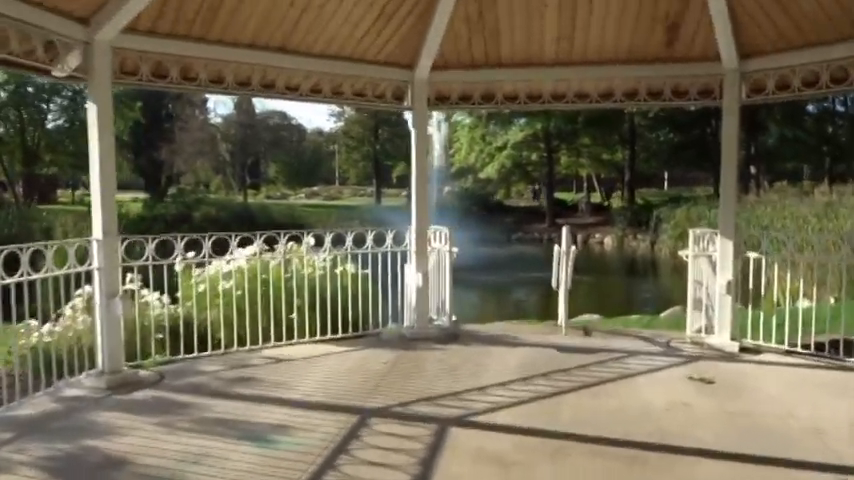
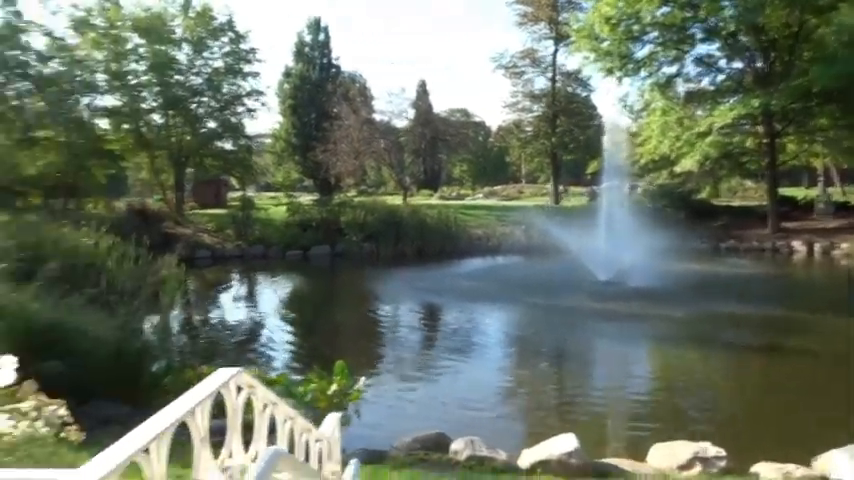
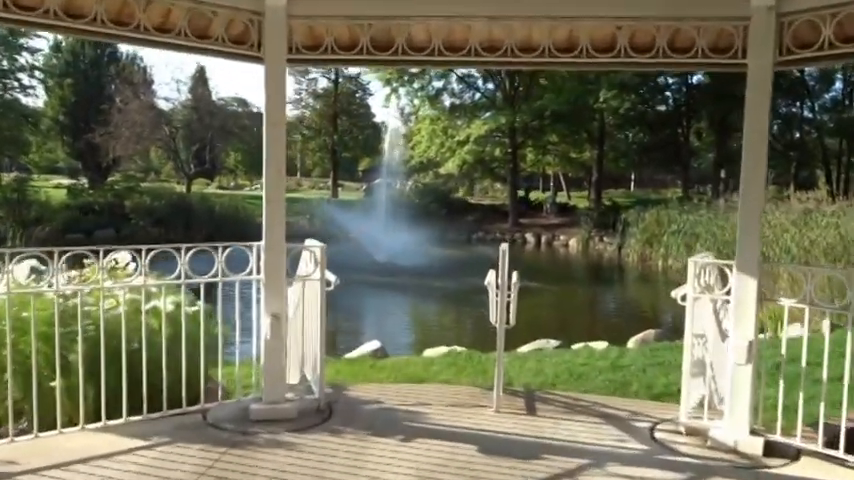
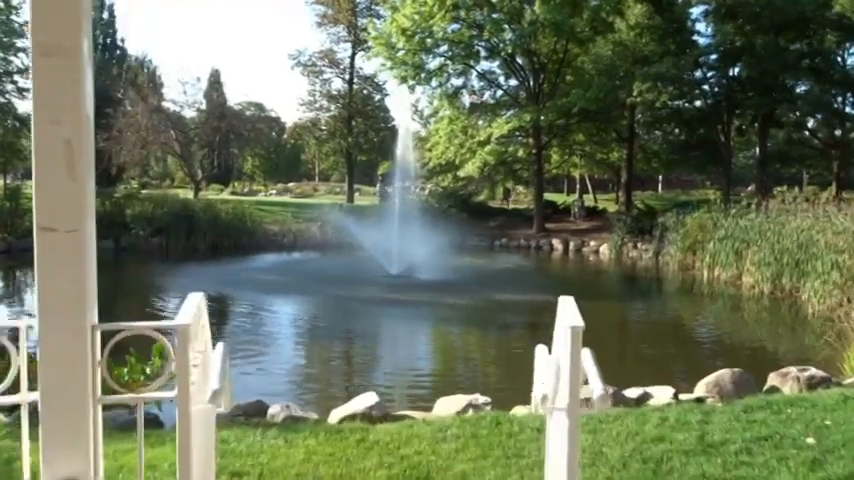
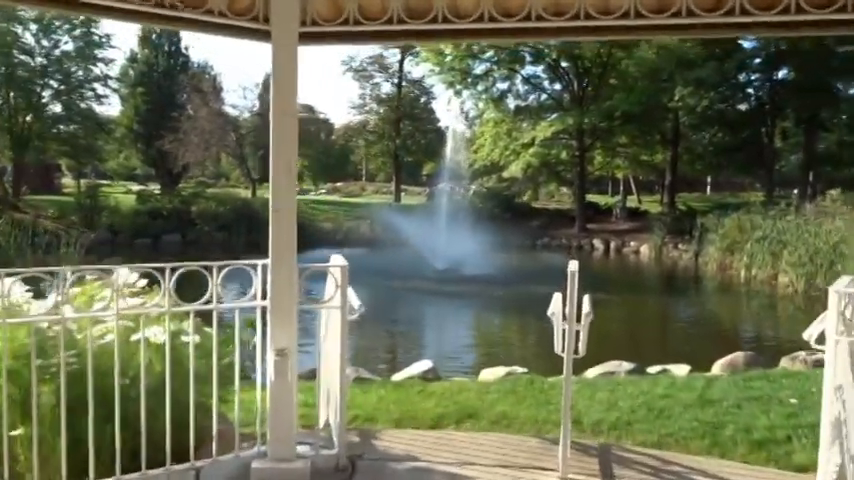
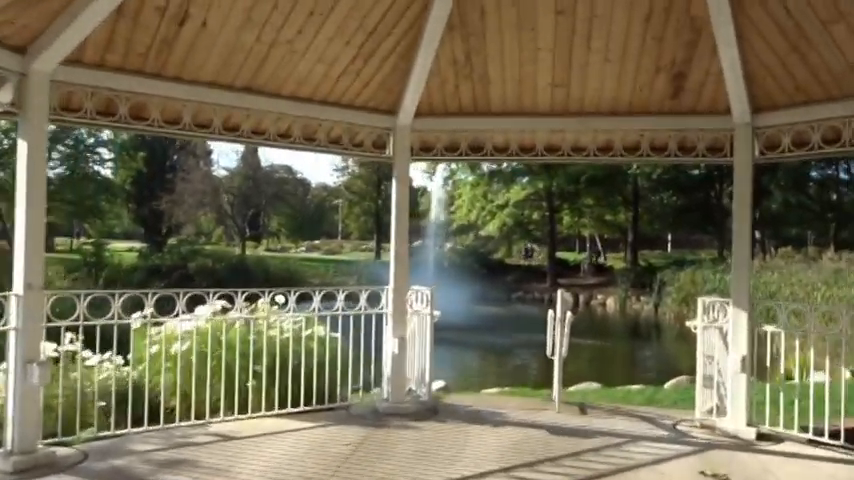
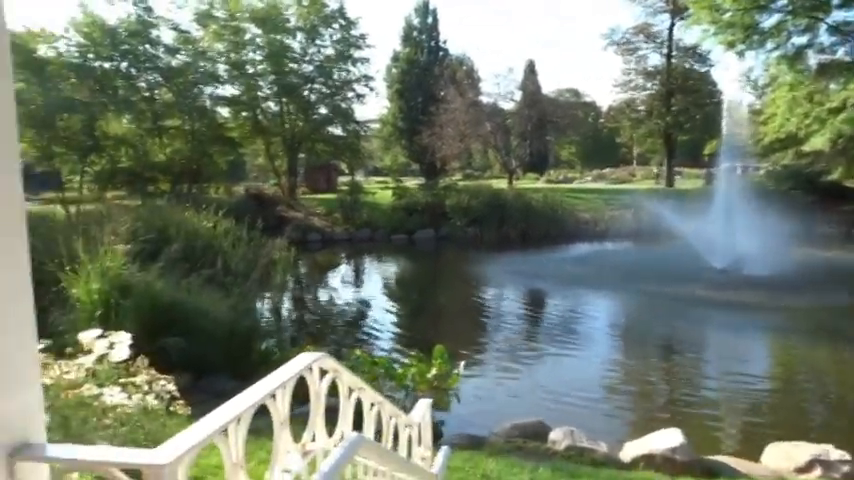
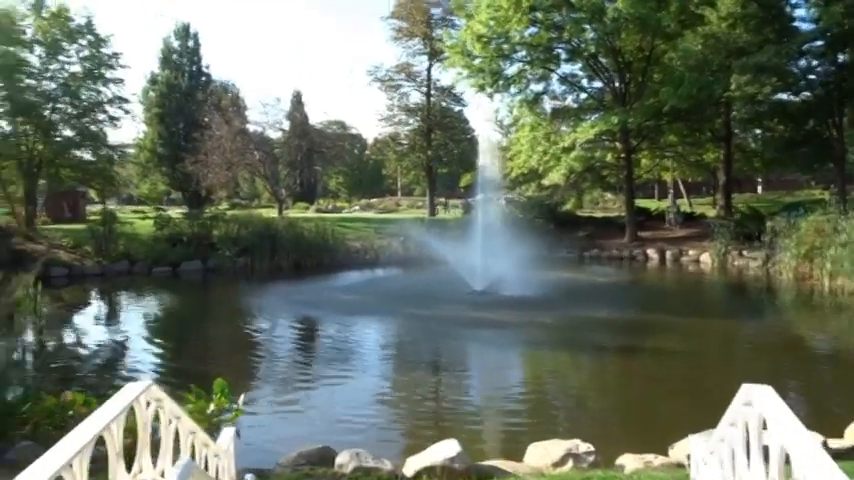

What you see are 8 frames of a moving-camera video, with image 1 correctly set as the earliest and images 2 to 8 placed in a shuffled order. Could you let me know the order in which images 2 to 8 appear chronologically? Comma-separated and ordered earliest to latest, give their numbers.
6, 3, 5, 4, 8, 2, 7
